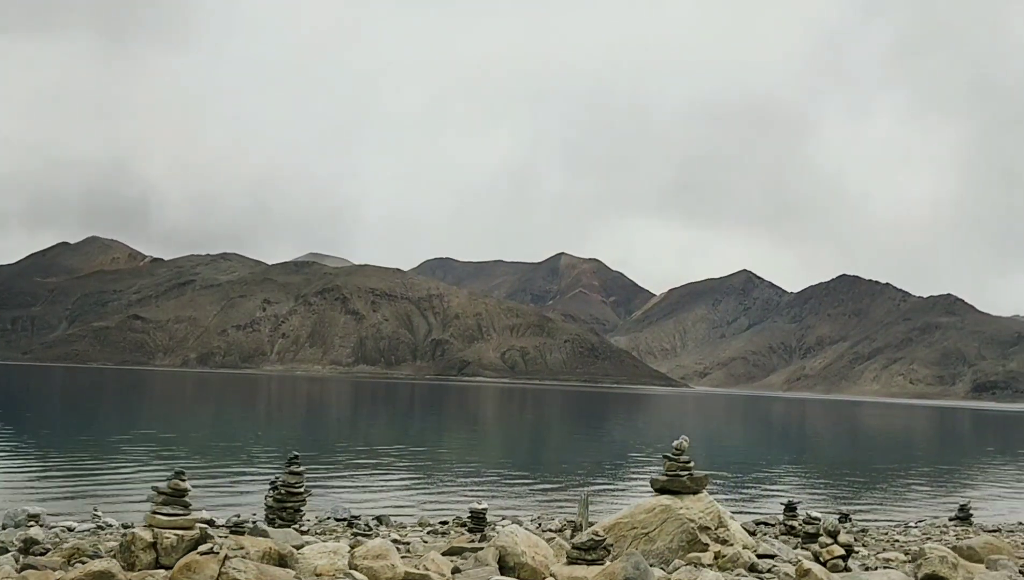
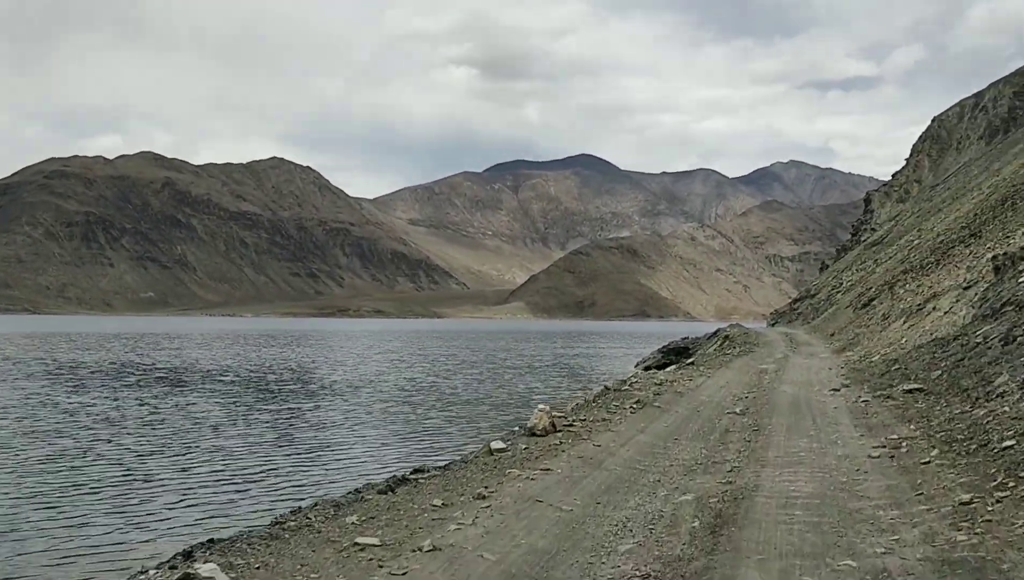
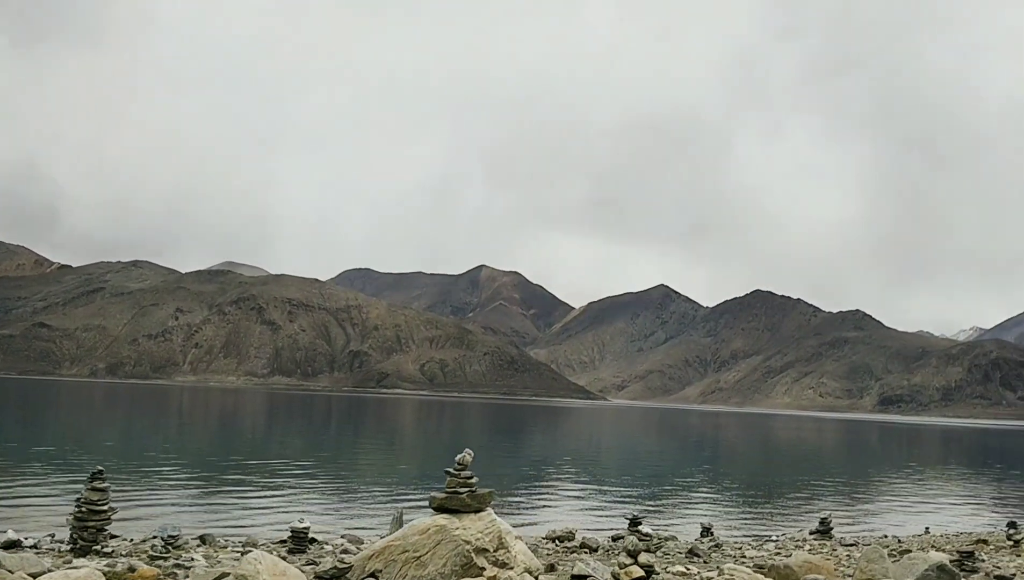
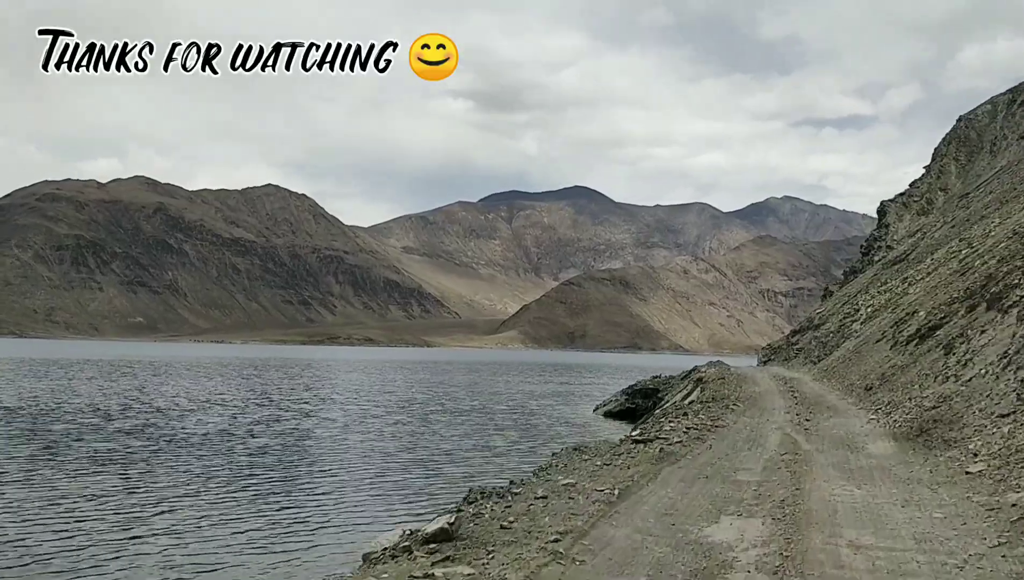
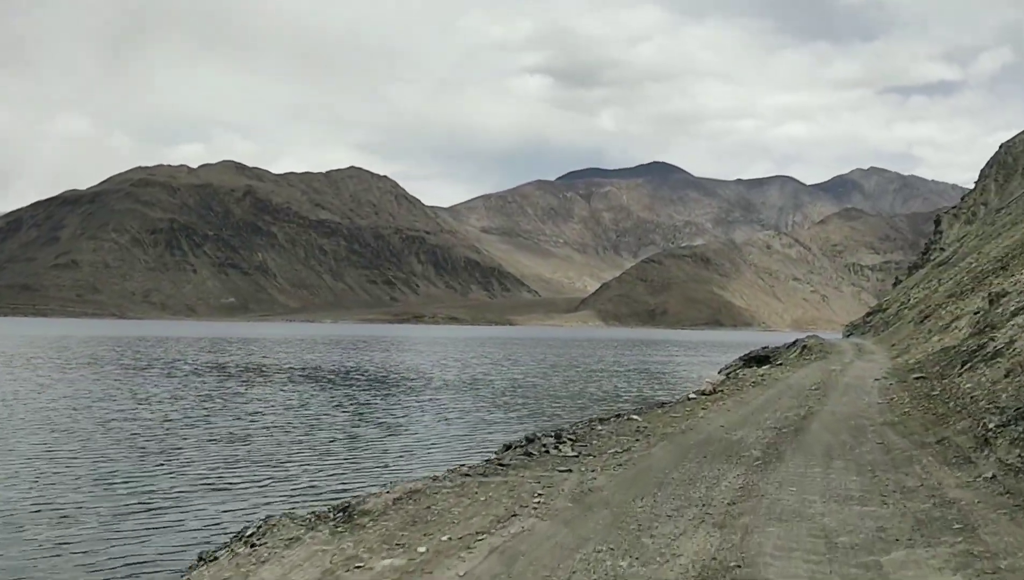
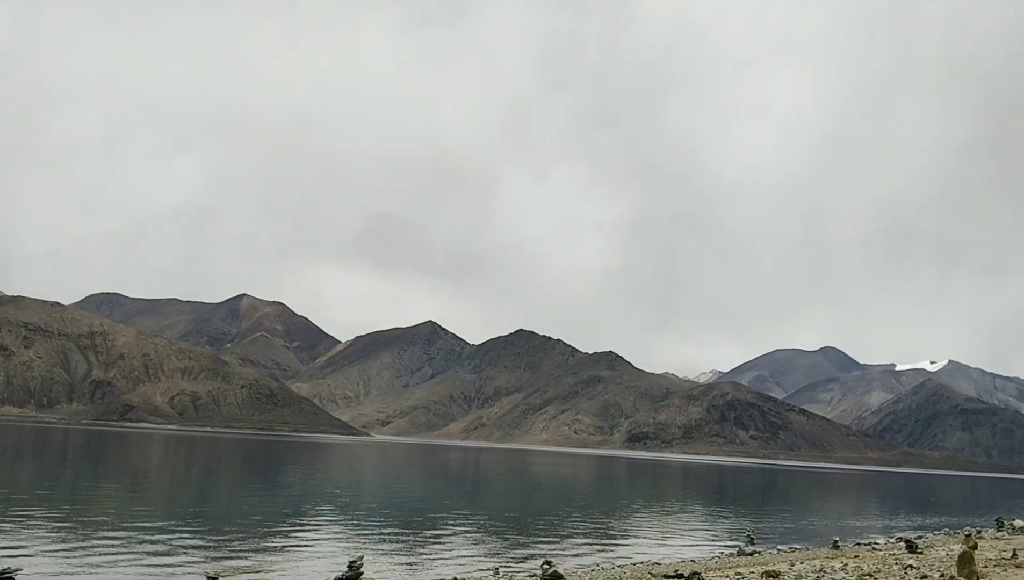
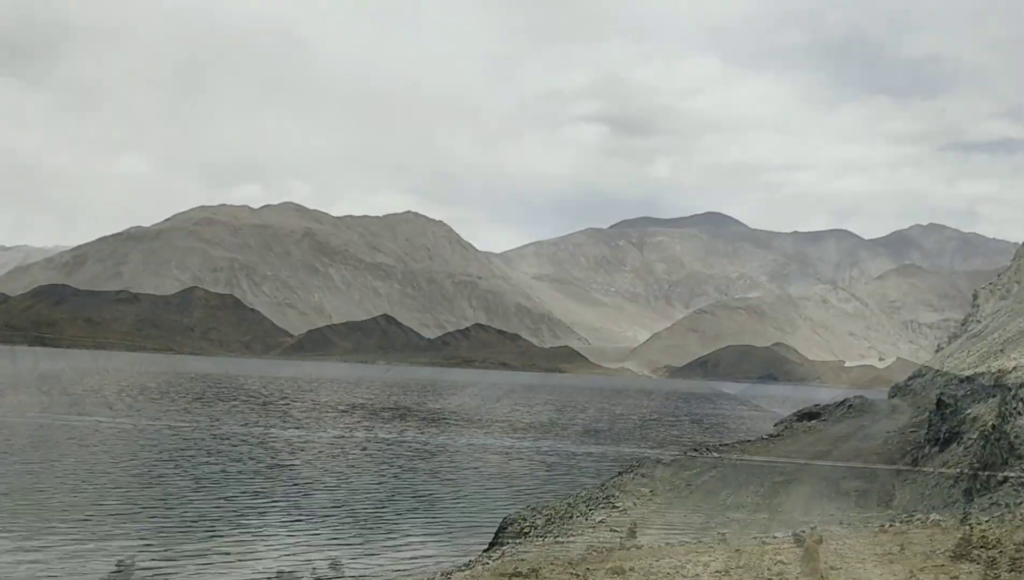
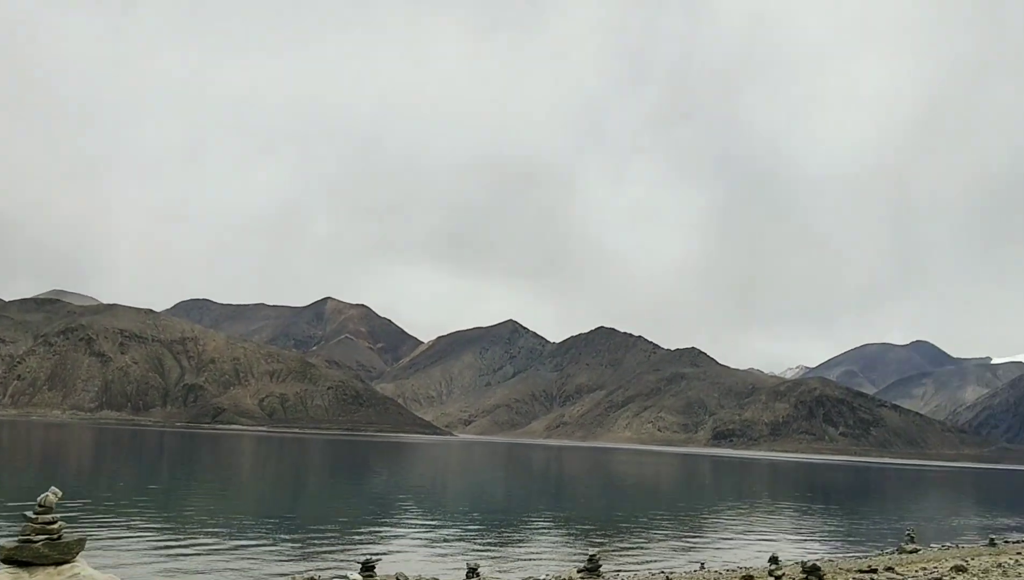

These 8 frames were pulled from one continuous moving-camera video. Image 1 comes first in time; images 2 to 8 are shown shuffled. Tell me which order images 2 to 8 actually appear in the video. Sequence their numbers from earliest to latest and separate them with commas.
3, 8, 6, 7, 5, 2, 4
